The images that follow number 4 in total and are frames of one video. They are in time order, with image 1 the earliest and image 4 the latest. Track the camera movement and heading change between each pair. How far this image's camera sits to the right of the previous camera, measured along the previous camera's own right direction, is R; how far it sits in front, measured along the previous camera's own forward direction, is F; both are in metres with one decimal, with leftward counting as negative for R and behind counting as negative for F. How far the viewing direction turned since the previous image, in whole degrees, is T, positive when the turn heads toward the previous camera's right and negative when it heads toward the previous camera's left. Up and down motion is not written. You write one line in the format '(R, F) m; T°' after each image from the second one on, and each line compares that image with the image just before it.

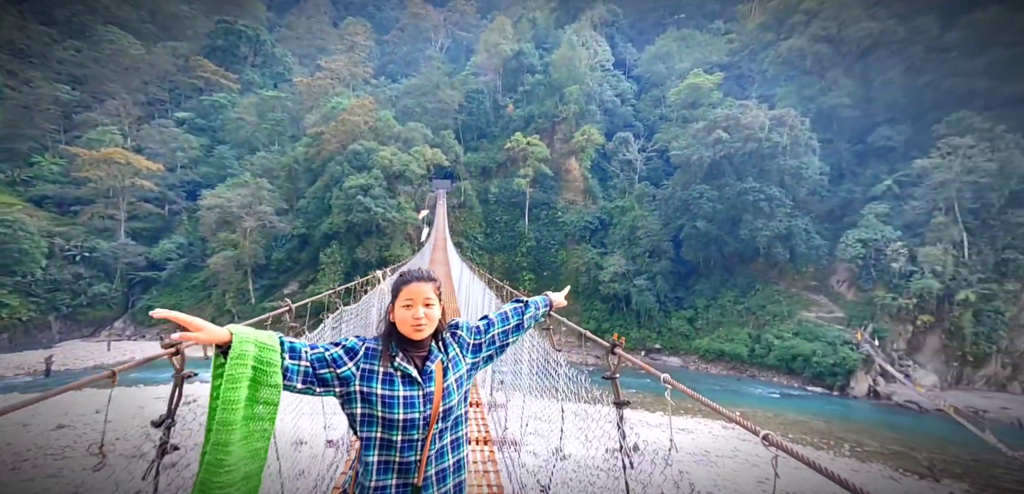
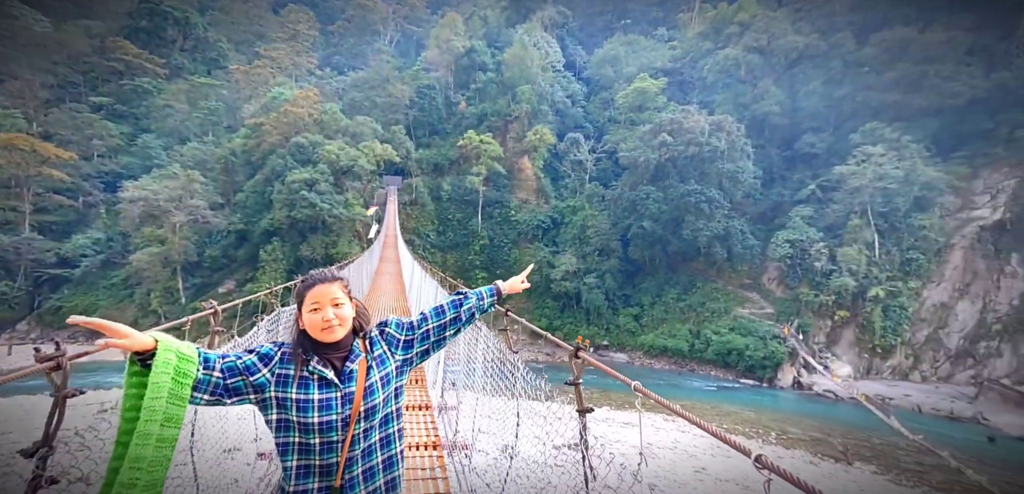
(+0.1, -0.2) m; +5°
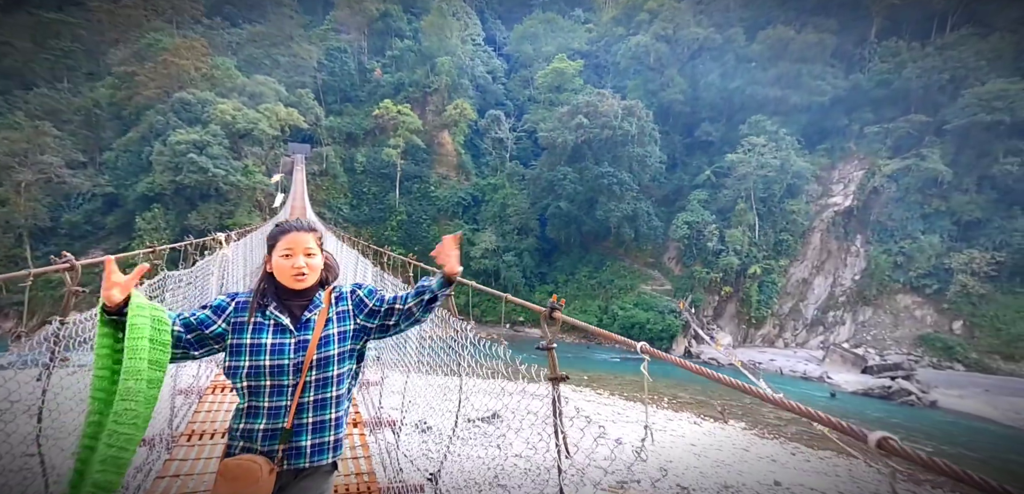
(+0.2, -0.3) m; +8°
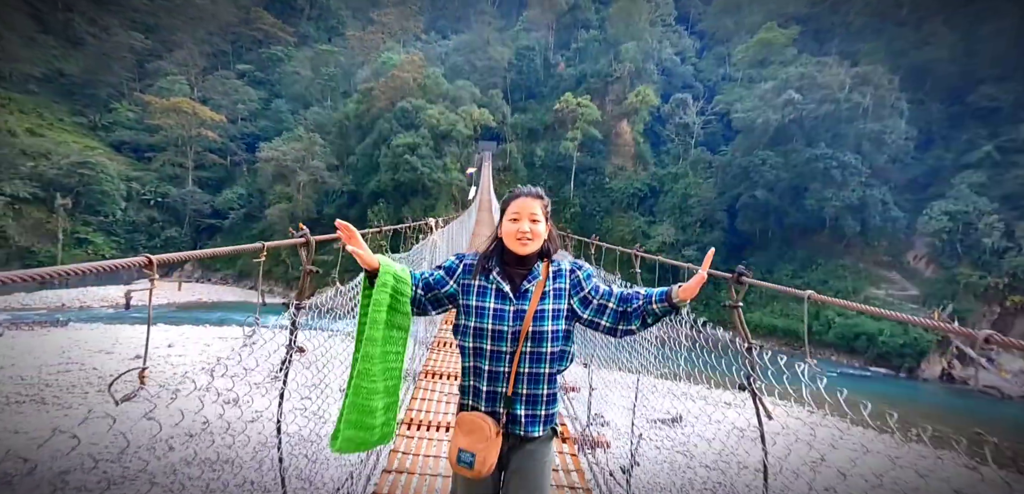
(-0.6, +0.6) m; -17°
